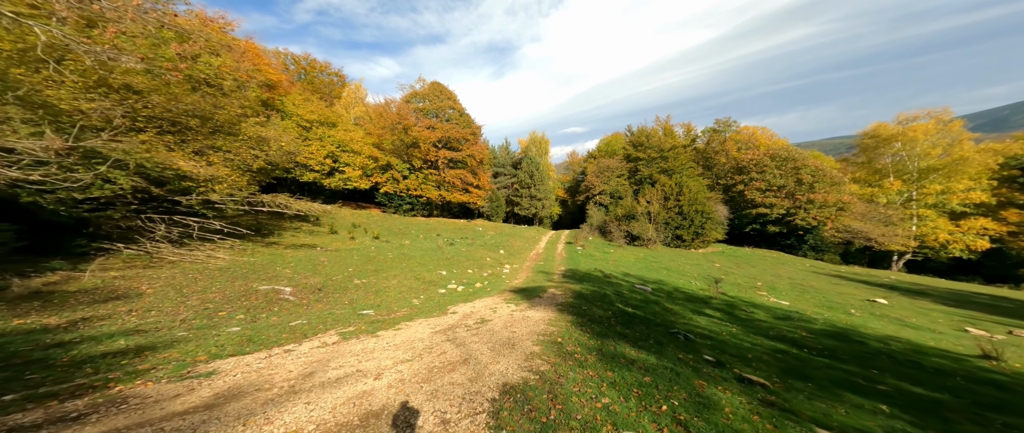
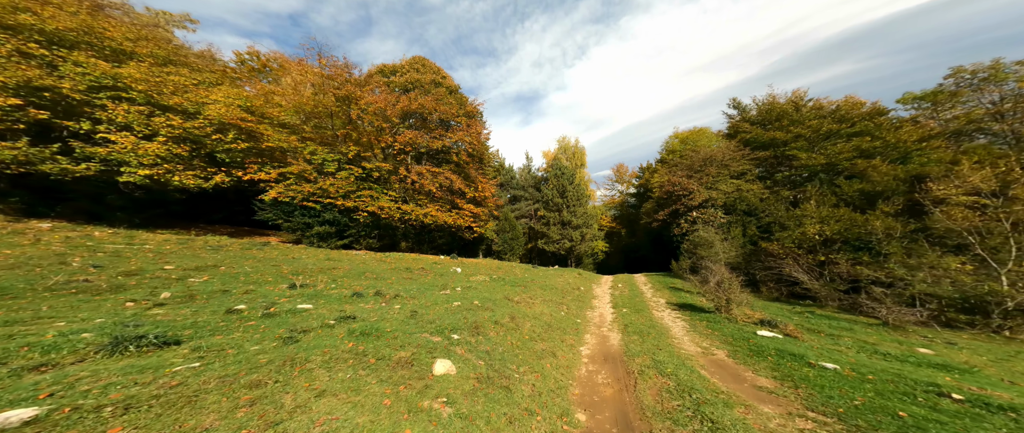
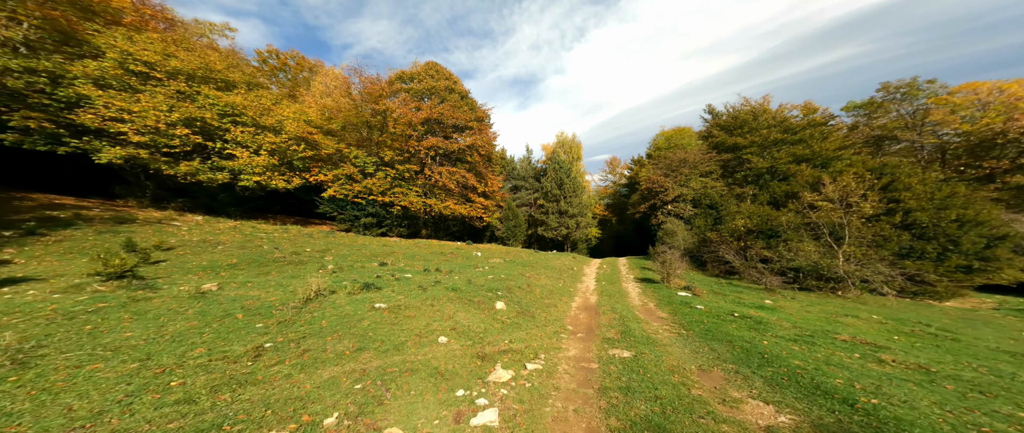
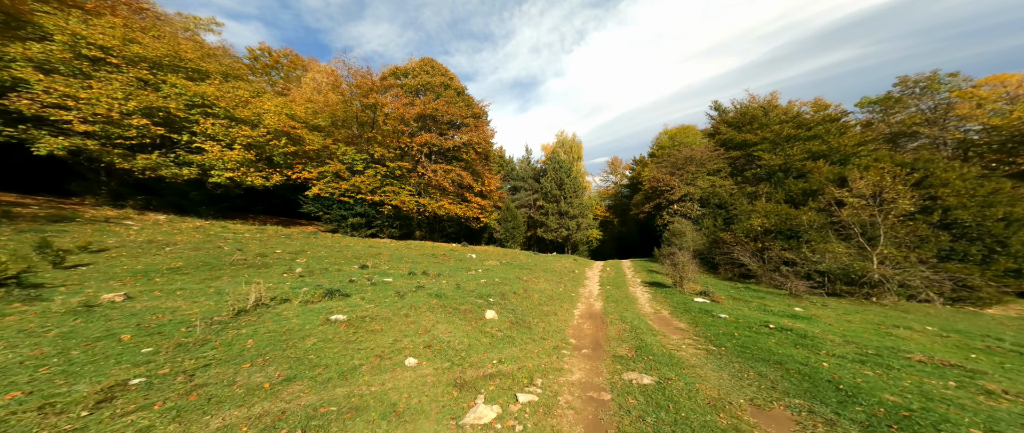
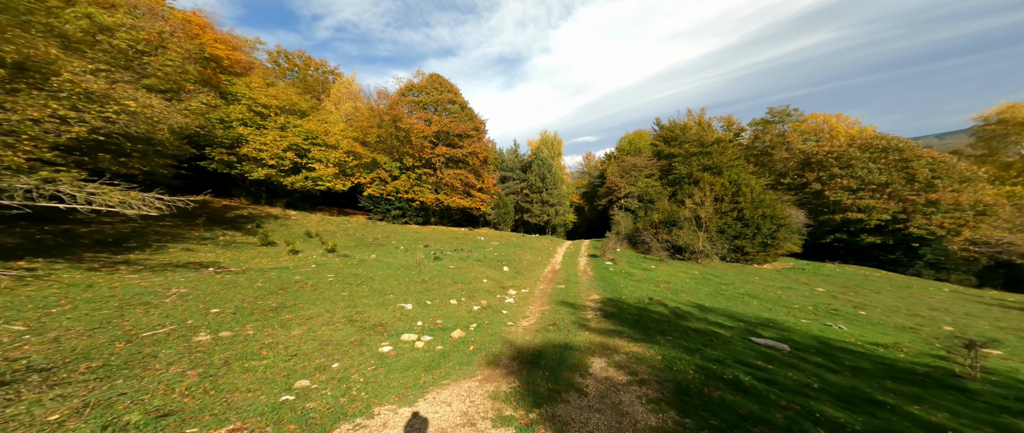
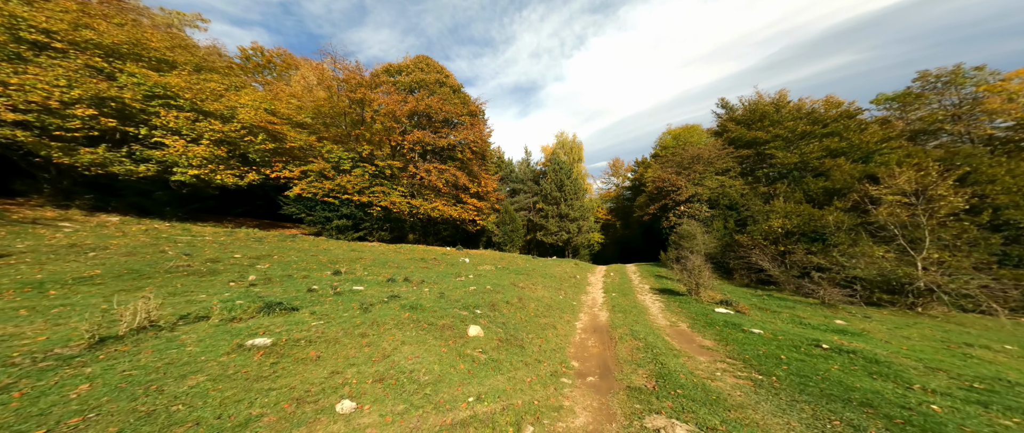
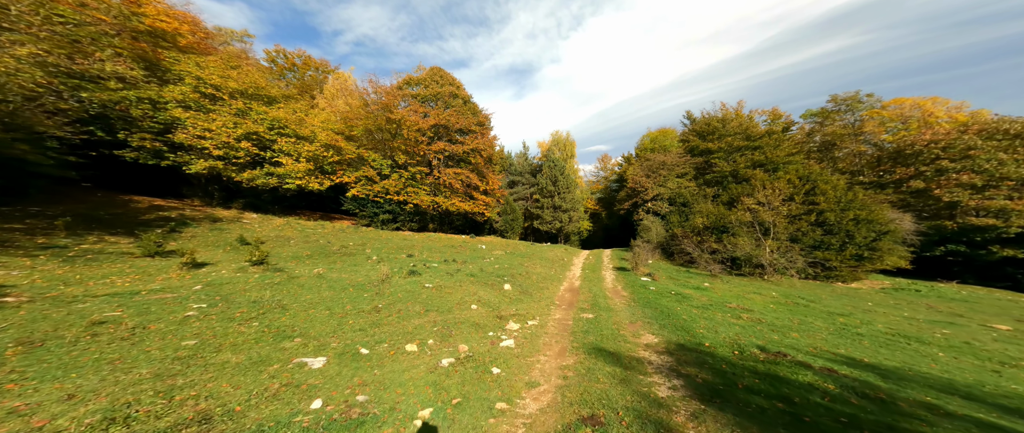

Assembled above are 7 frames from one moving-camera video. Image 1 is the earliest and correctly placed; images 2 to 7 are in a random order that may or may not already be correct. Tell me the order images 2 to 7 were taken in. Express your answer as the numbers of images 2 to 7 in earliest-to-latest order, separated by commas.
5, 7, 3, 4, 6, 2
